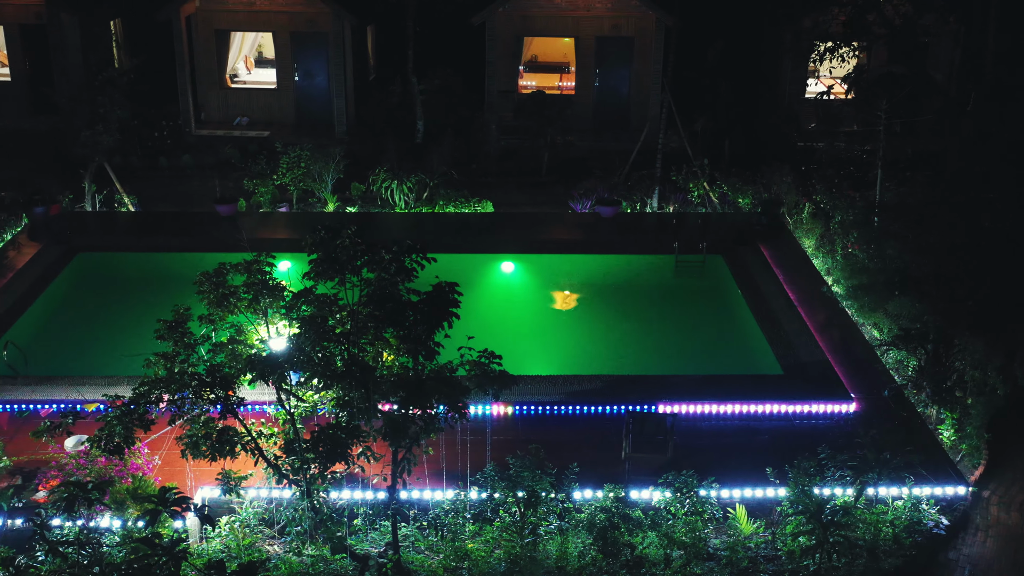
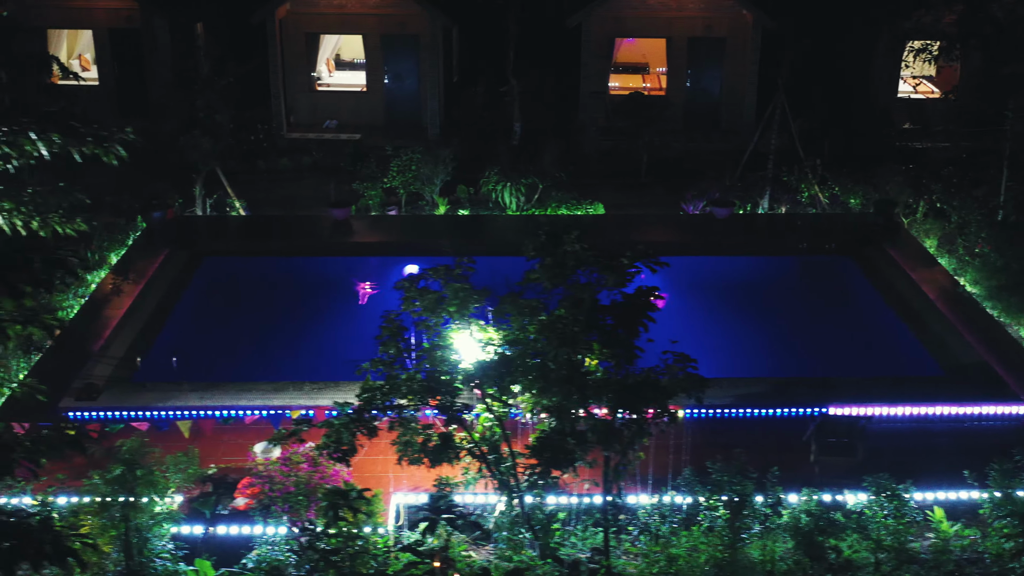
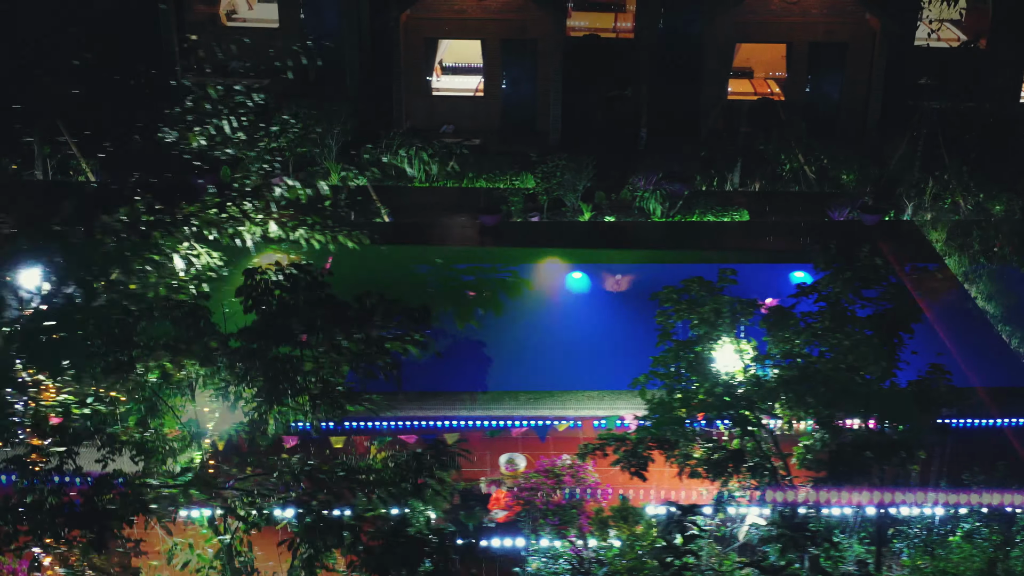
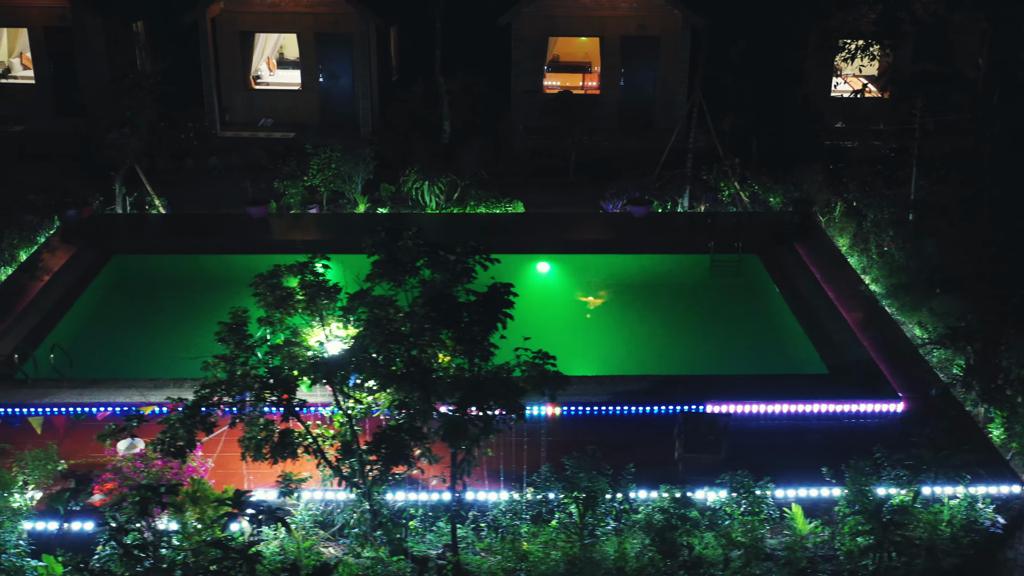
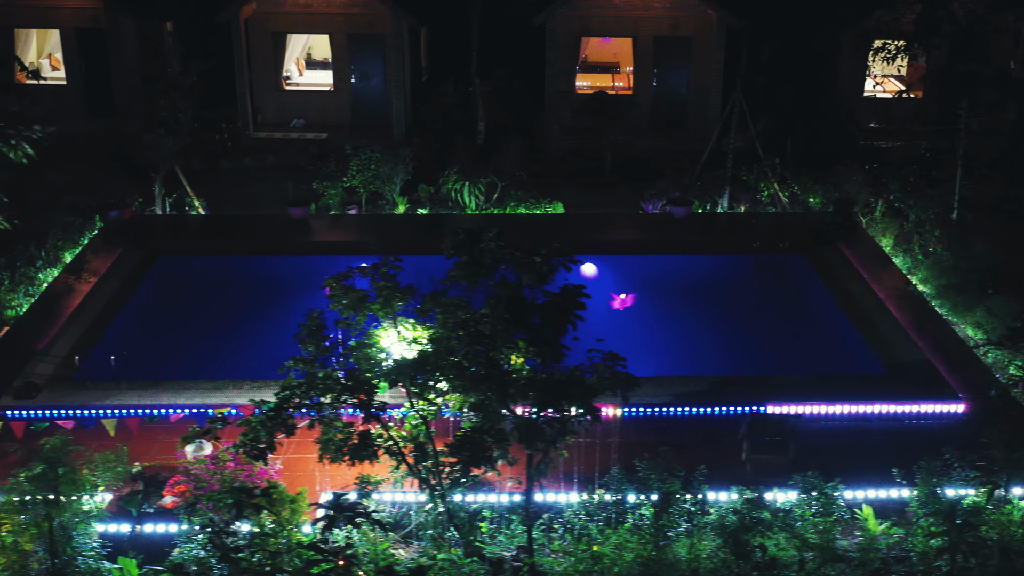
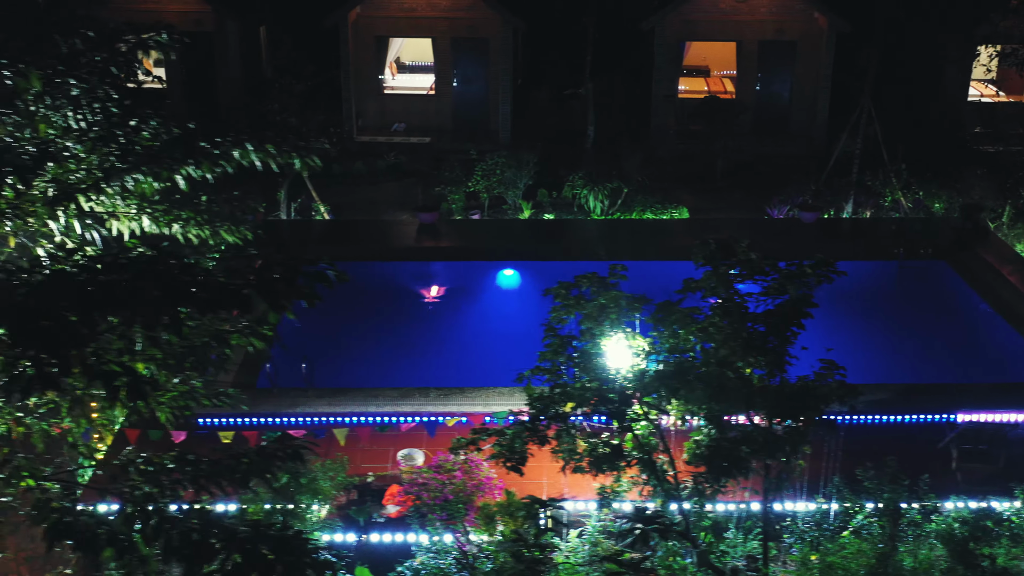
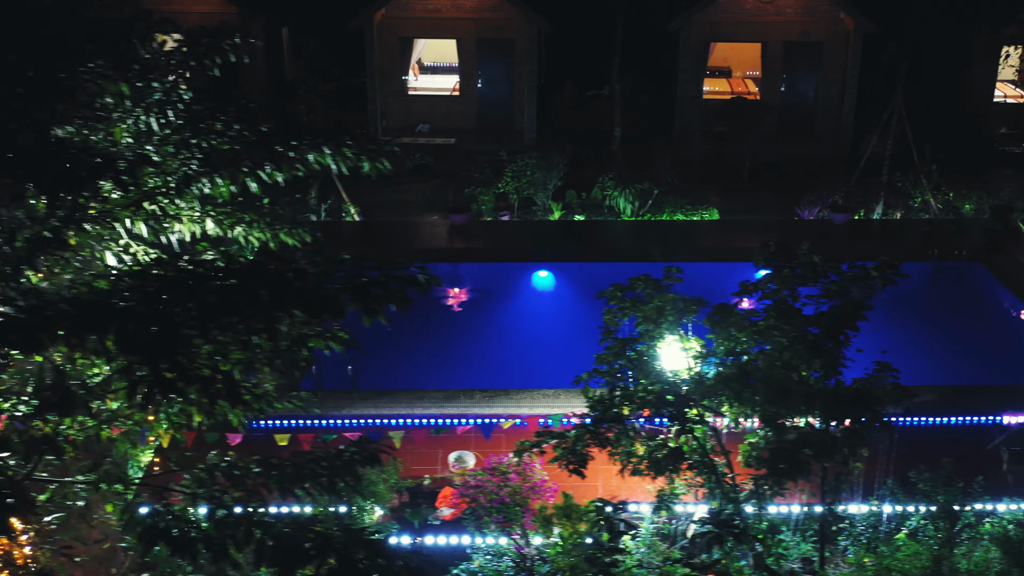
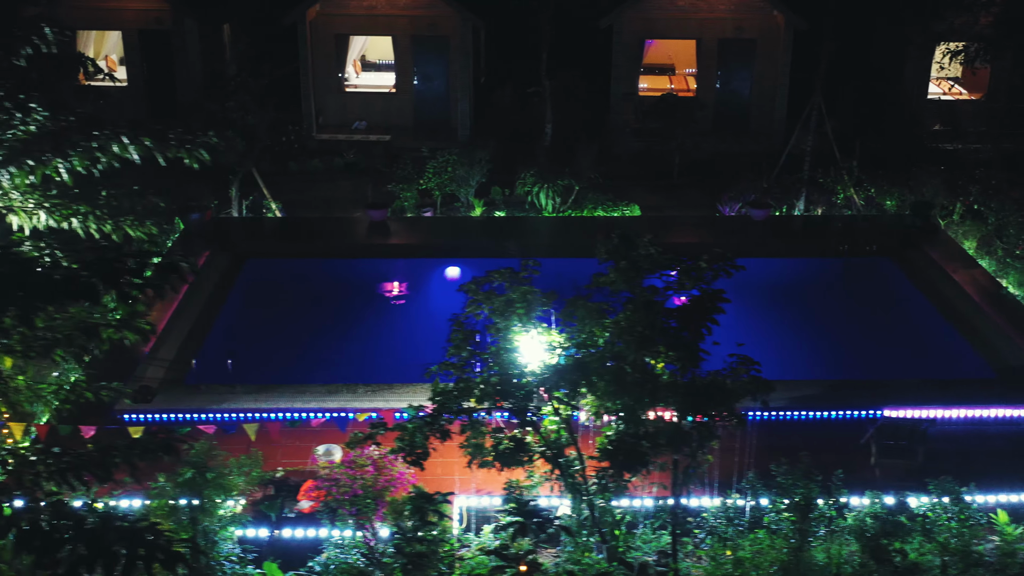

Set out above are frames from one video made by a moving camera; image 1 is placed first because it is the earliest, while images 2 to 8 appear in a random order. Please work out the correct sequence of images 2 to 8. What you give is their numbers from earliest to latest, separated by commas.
4, 5, 2, 8, 6, 7, 3
